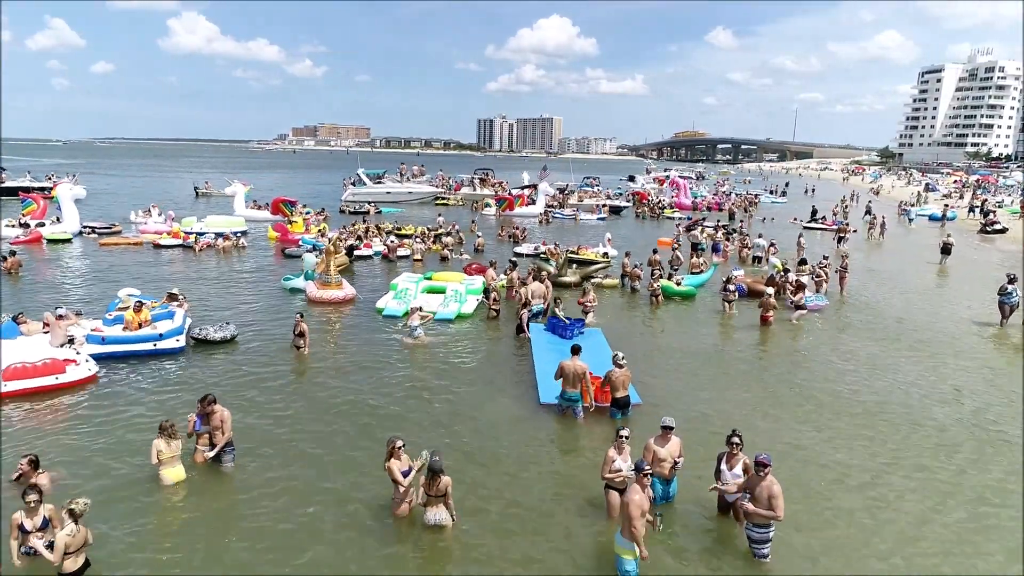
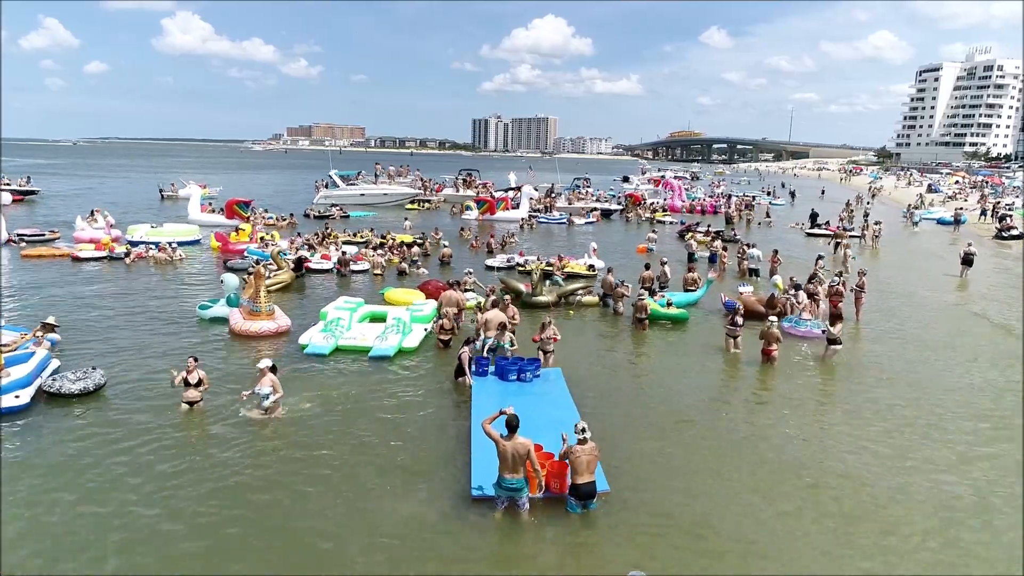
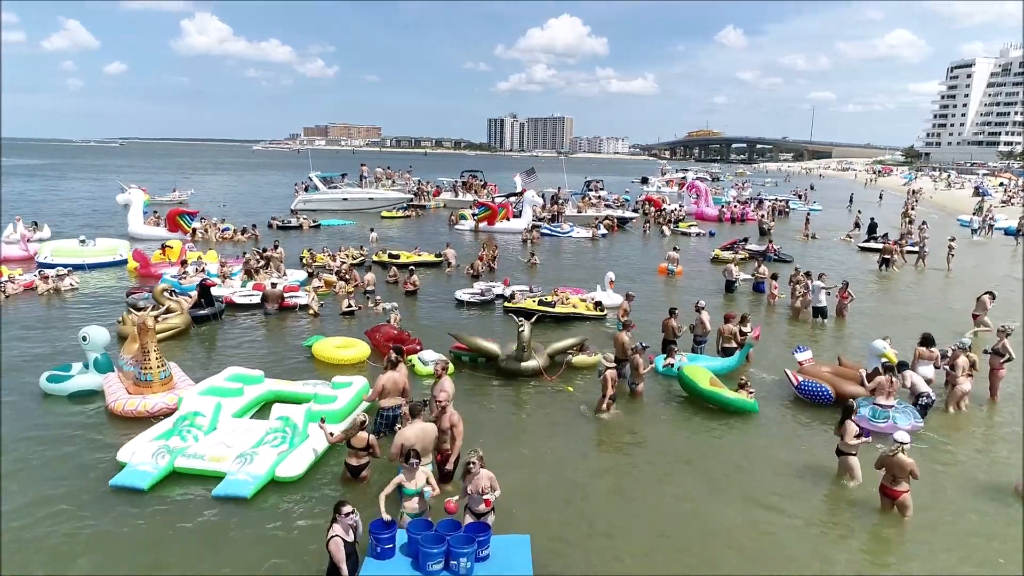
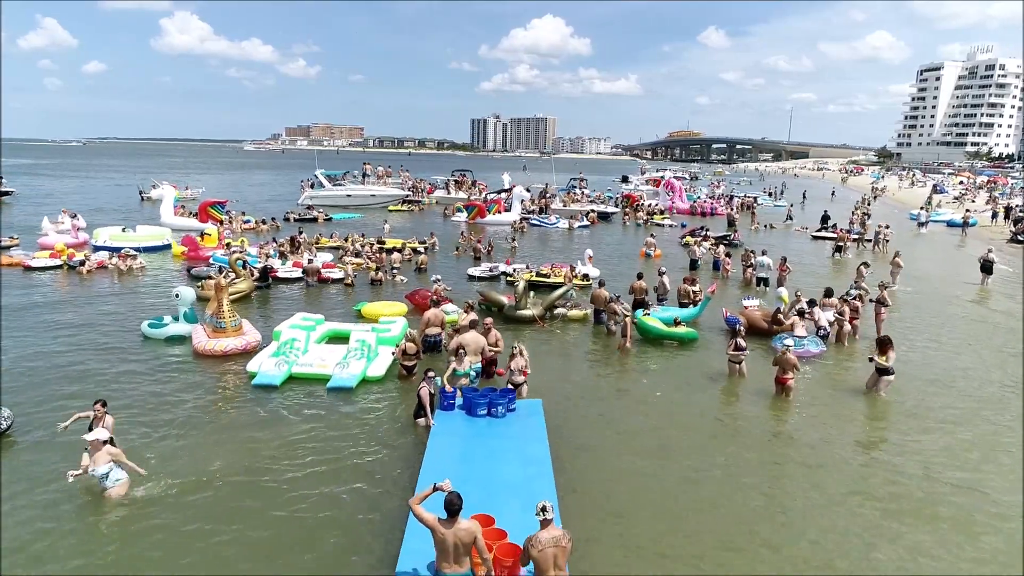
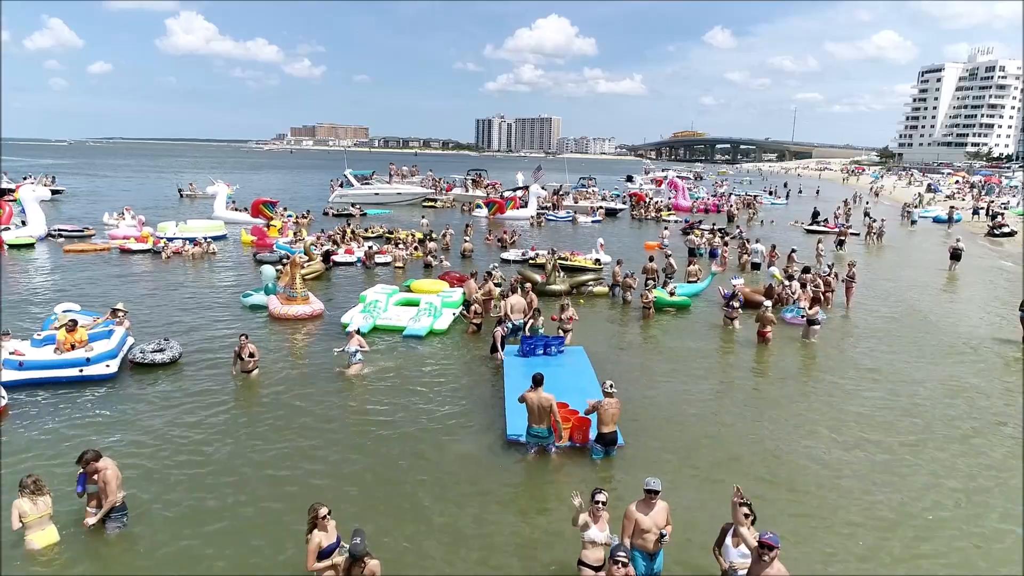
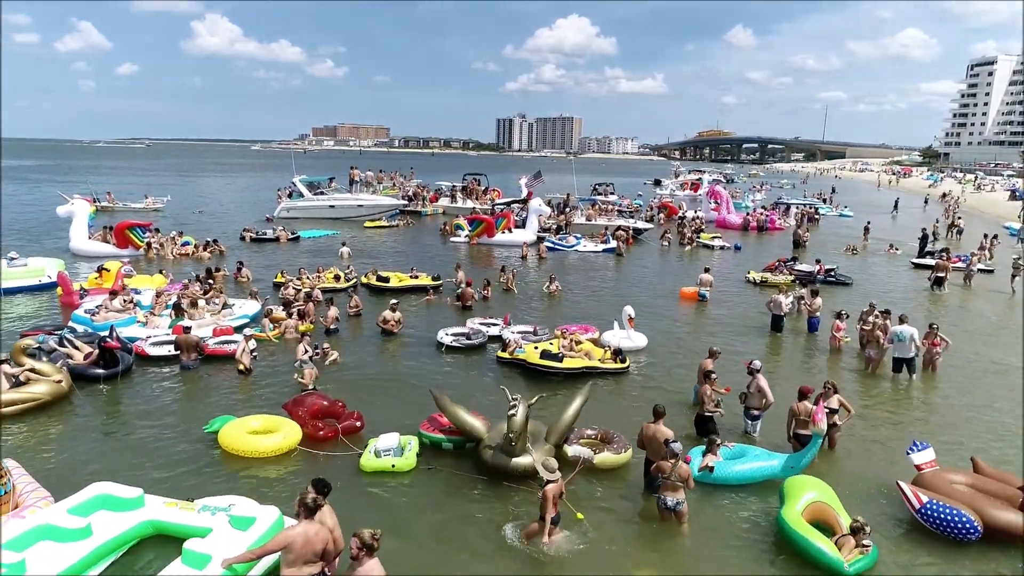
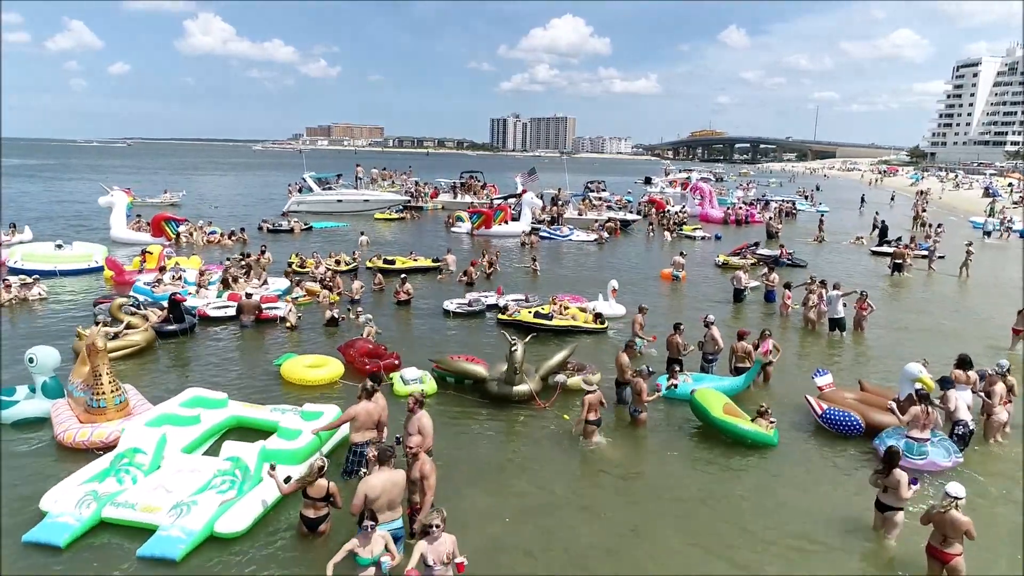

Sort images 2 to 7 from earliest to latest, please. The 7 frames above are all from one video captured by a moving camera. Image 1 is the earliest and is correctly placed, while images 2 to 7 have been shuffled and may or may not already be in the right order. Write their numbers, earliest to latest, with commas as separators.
5, 2, 4, 3, 7, 6
